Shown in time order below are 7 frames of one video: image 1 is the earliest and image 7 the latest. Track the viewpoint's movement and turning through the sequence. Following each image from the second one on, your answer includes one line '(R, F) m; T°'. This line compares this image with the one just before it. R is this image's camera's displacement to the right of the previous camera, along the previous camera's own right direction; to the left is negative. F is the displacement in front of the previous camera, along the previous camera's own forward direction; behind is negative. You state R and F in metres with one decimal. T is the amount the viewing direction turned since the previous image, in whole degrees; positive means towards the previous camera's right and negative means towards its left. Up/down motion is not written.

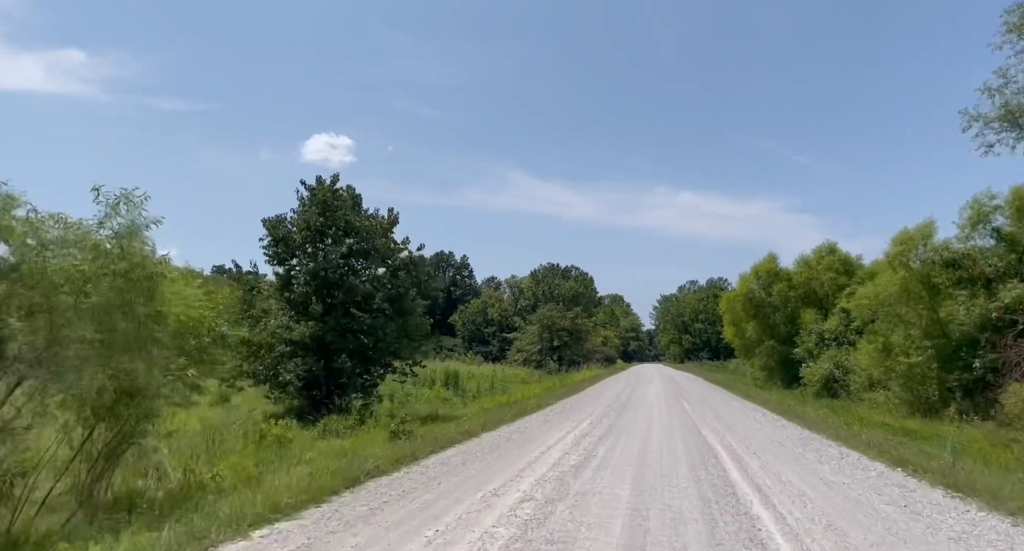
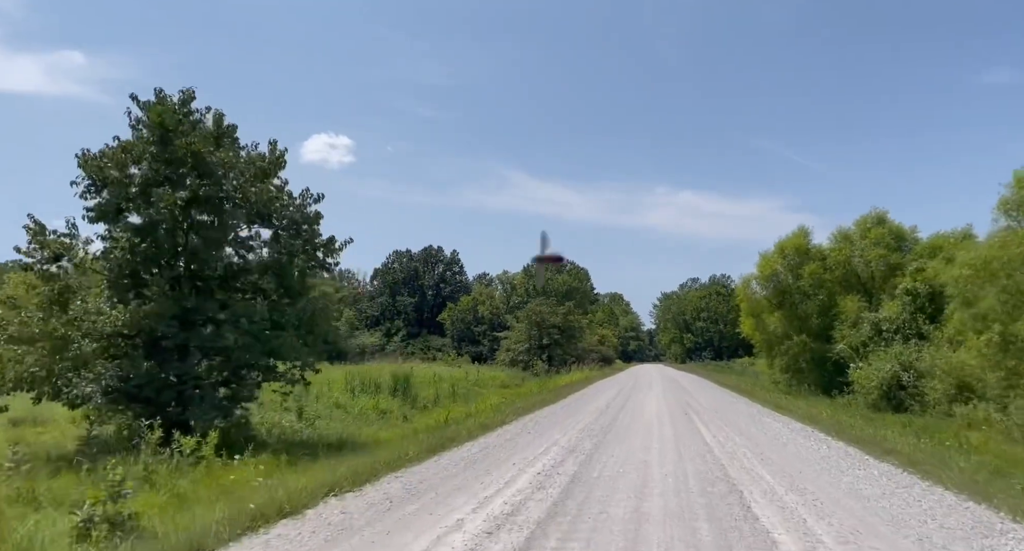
(+1.6, +8.4) m; 0°
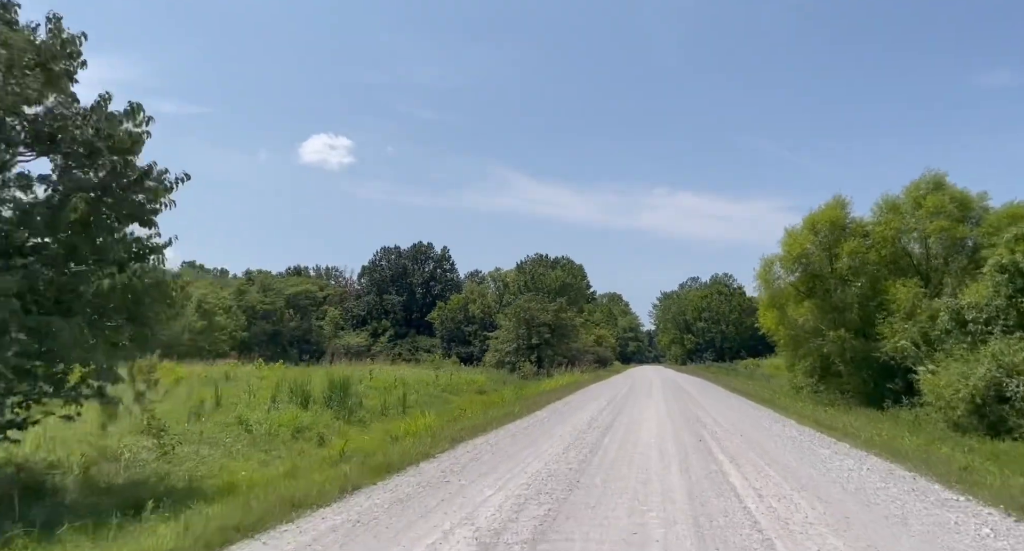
(+1.3, +6.8) m; 0°
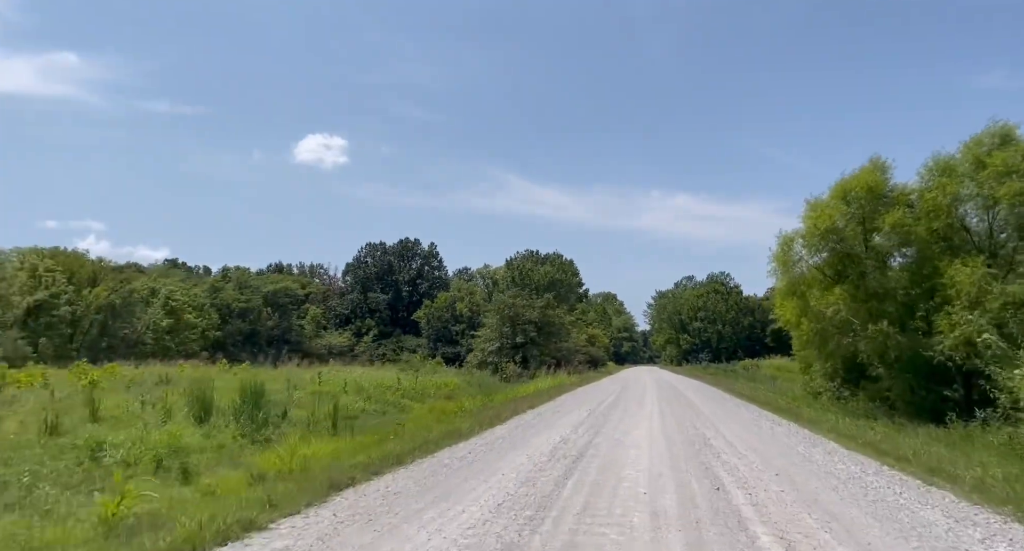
(+1.1, +5.5) m; 0°
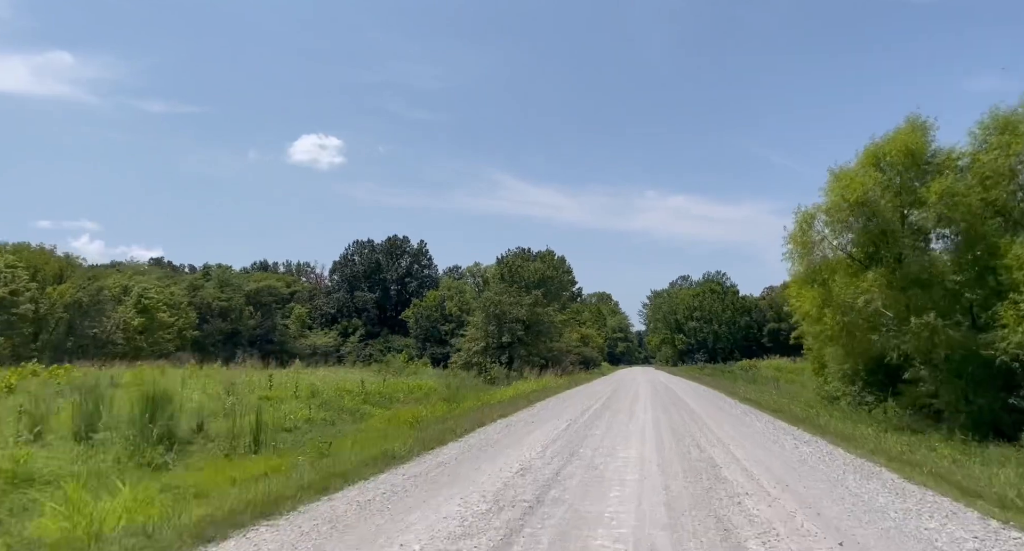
(+0.8, +4.0) m; 0°
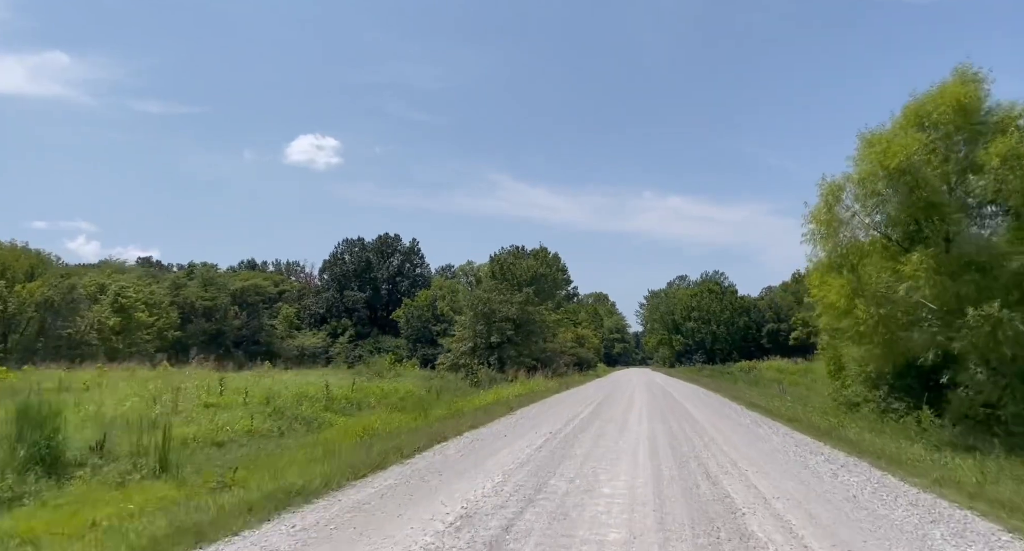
(+0.6, +3.3) m; 0°
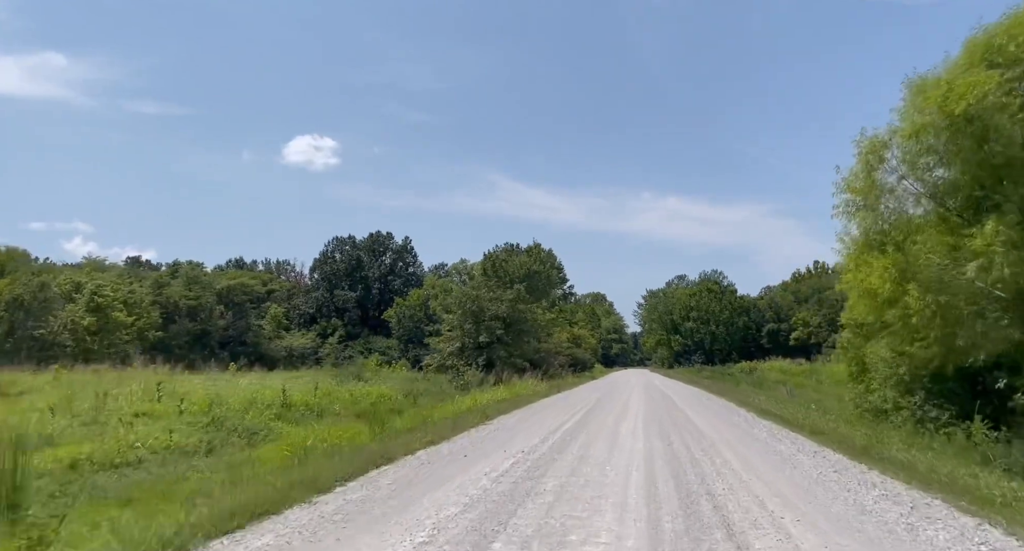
(+0.6, +3.3) m; 0°
